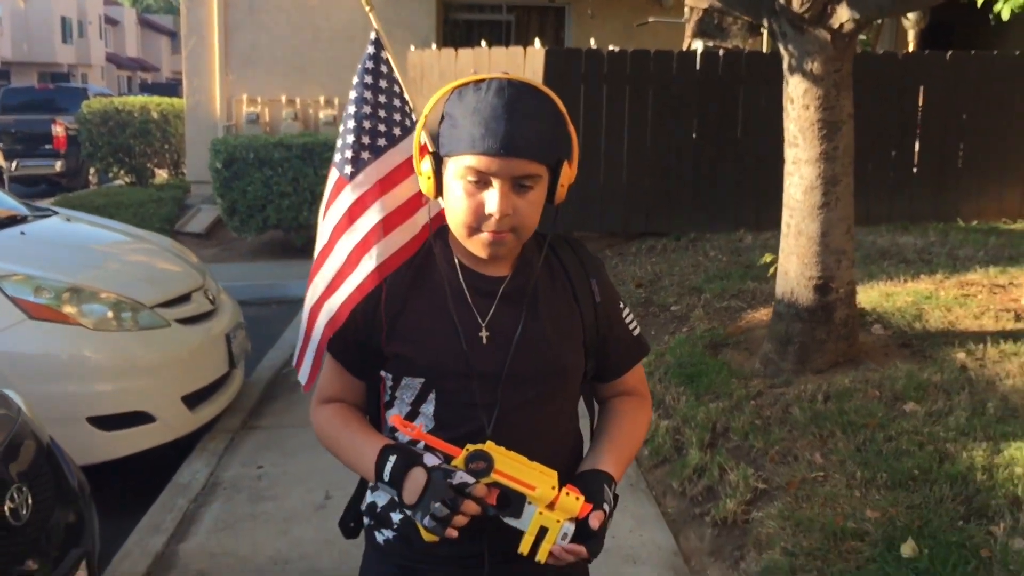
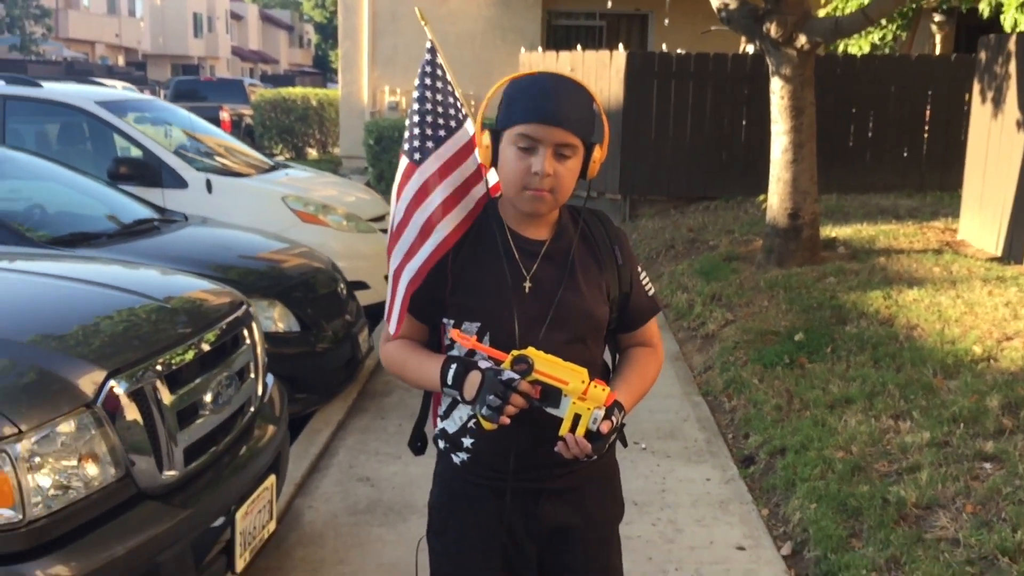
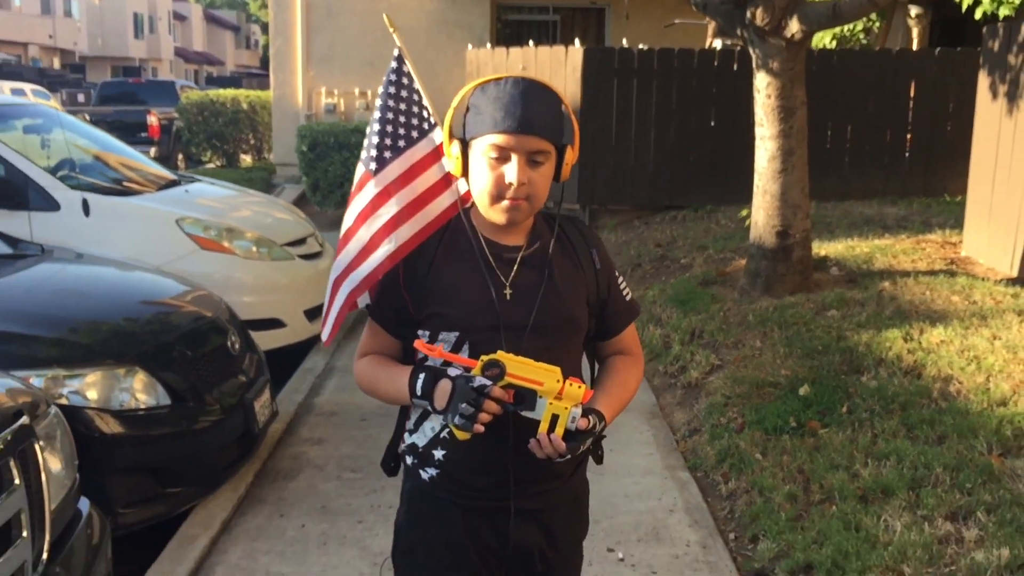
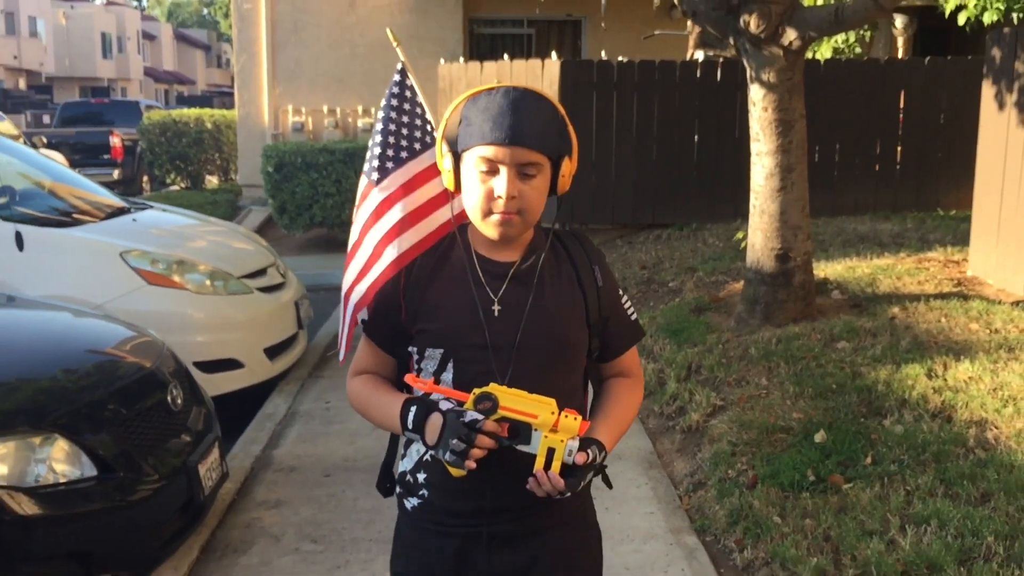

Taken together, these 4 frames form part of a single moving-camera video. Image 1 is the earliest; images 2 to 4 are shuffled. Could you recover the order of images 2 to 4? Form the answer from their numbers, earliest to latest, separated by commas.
4, 3, 2
